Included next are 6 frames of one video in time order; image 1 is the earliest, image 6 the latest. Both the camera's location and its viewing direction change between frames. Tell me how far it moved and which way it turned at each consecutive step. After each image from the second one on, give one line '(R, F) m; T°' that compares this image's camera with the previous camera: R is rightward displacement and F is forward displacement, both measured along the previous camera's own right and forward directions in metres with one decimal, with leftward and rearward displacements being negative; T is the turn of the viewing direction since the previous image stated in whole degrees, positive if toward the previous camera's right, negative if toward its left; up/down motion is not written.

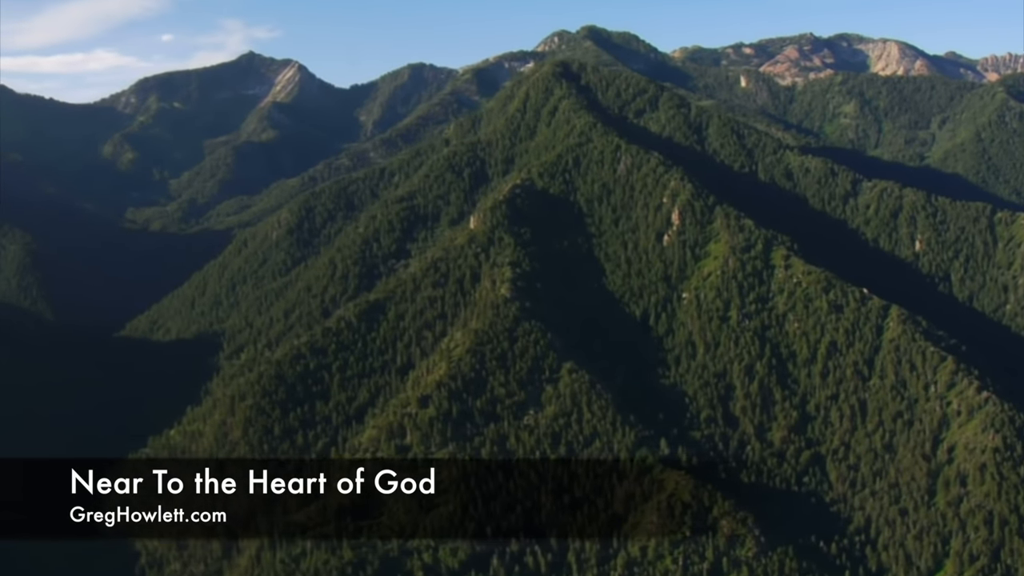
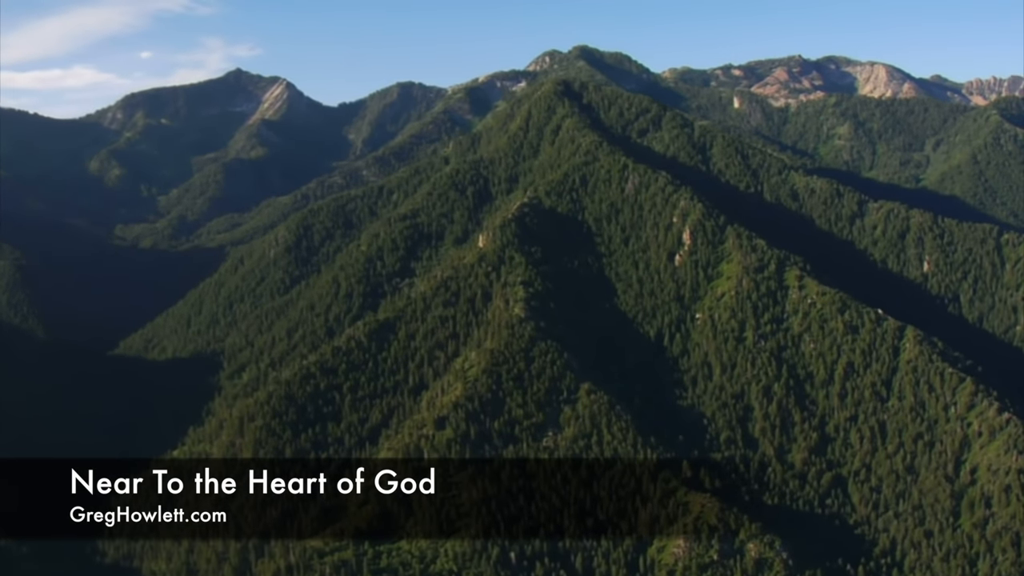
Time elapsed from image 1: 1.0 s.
(-10.7, +3.7) m; +2°
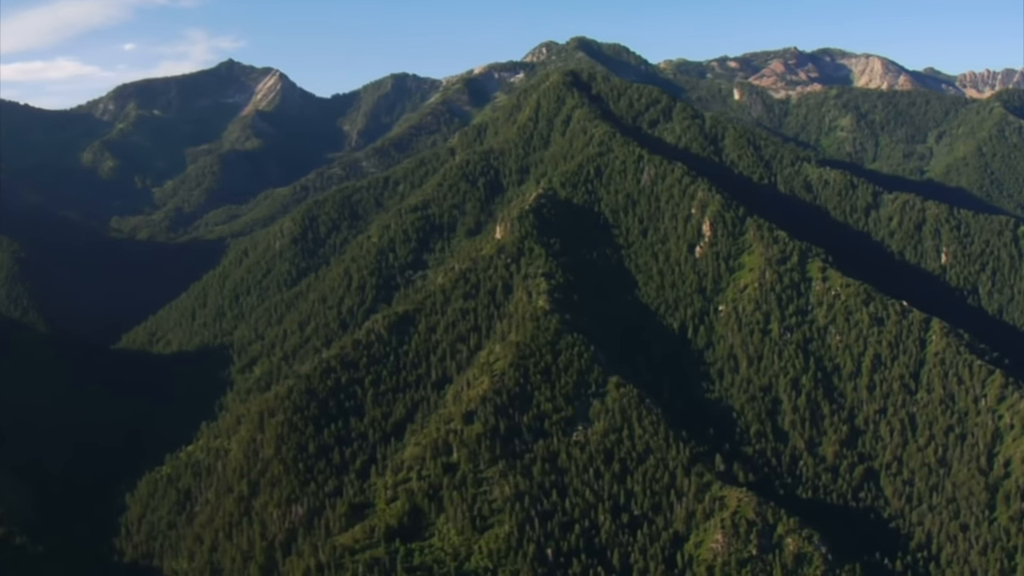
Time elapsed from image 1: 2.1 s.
(-11.9, +4.3) m; +1°
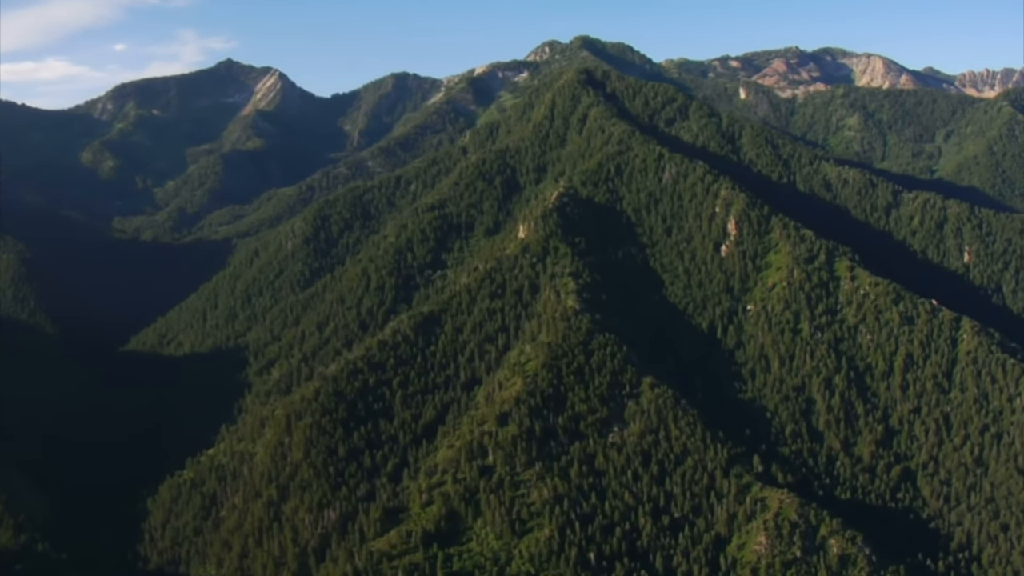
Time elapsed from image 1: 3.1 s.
(-11.3, +3.3) m; +1°
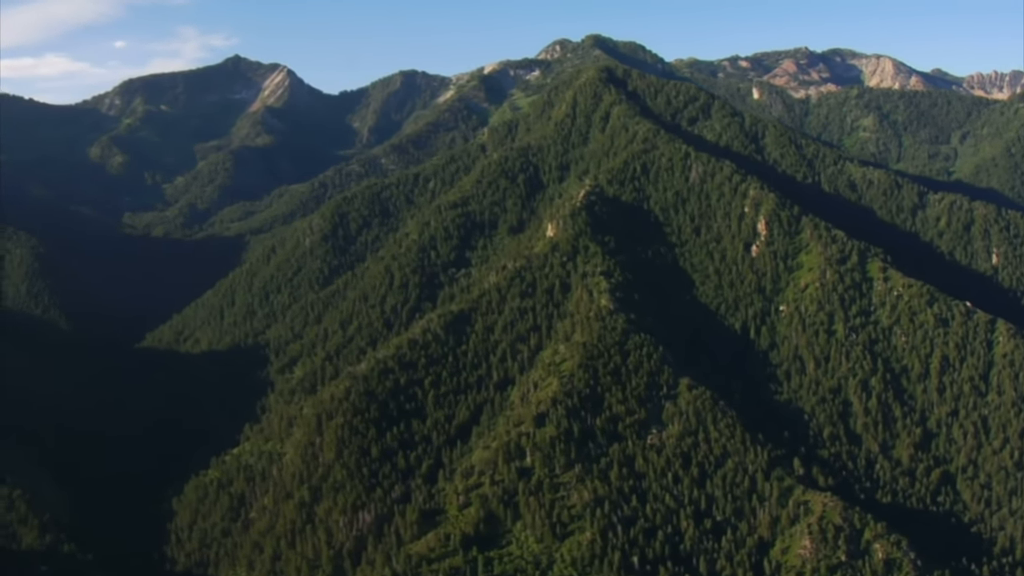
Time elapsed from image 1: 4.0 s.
(-10.4, +3.1) m; +1°
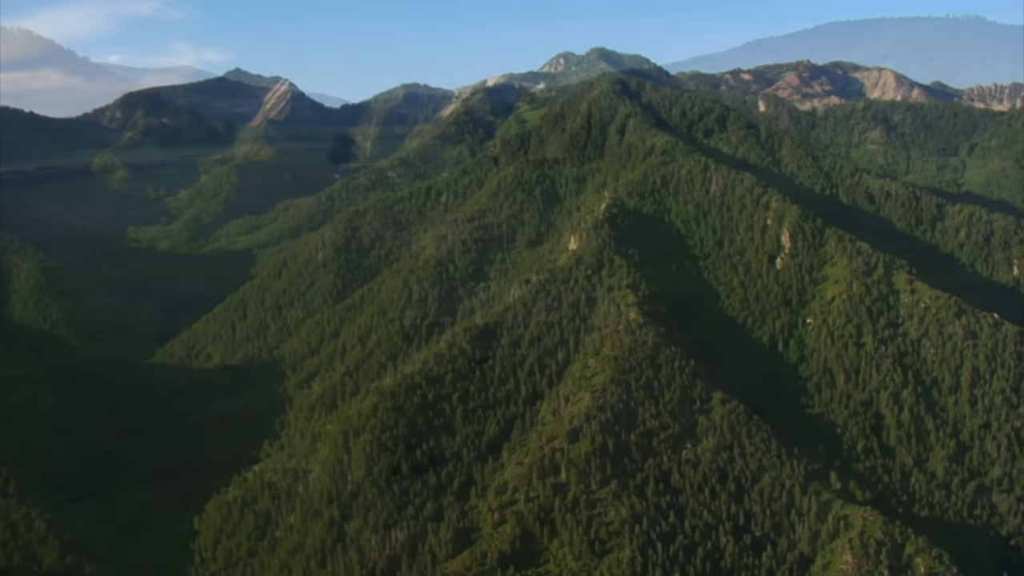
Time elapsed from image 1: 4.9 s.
(-9.8, +2.6) m; +1°
